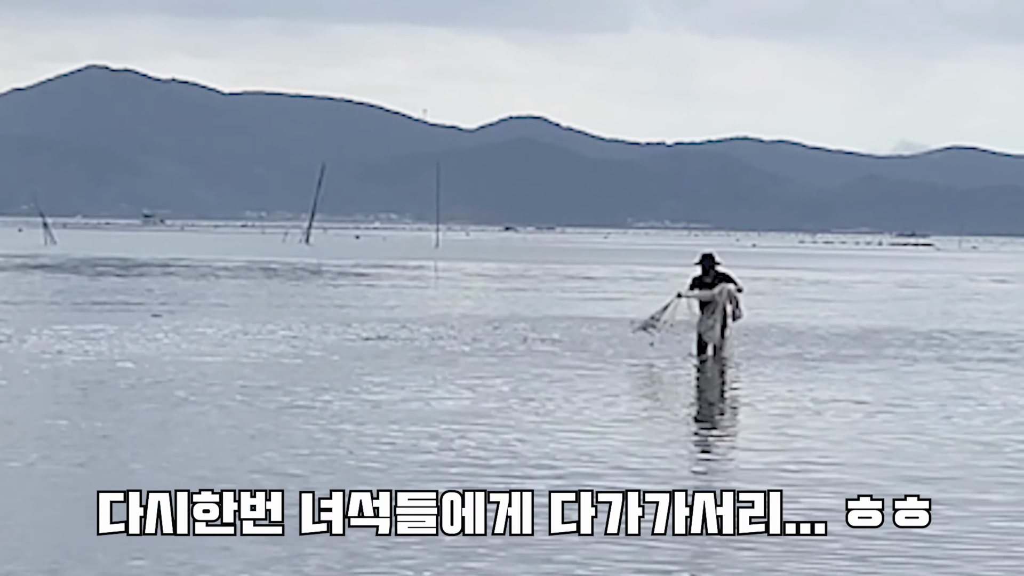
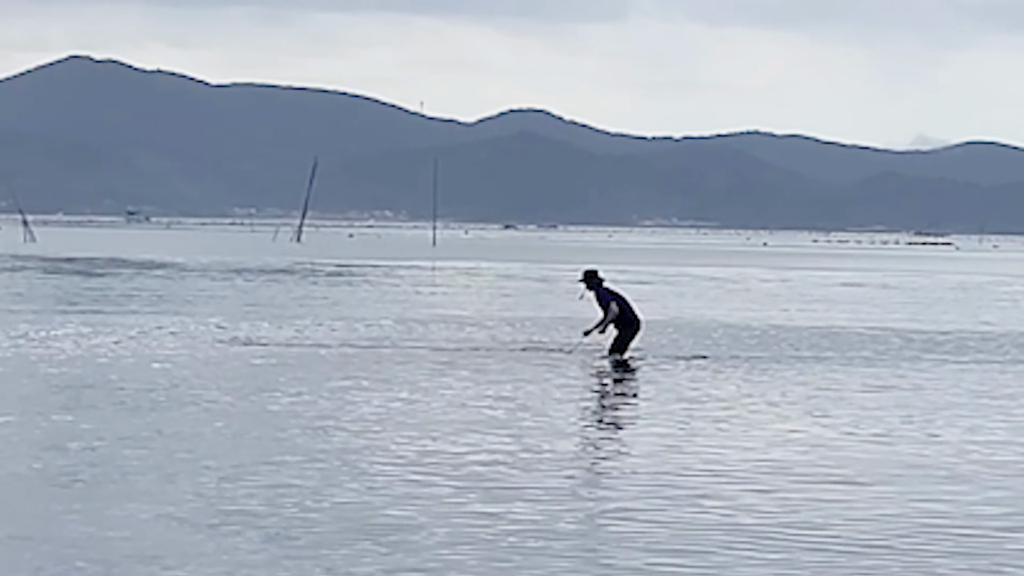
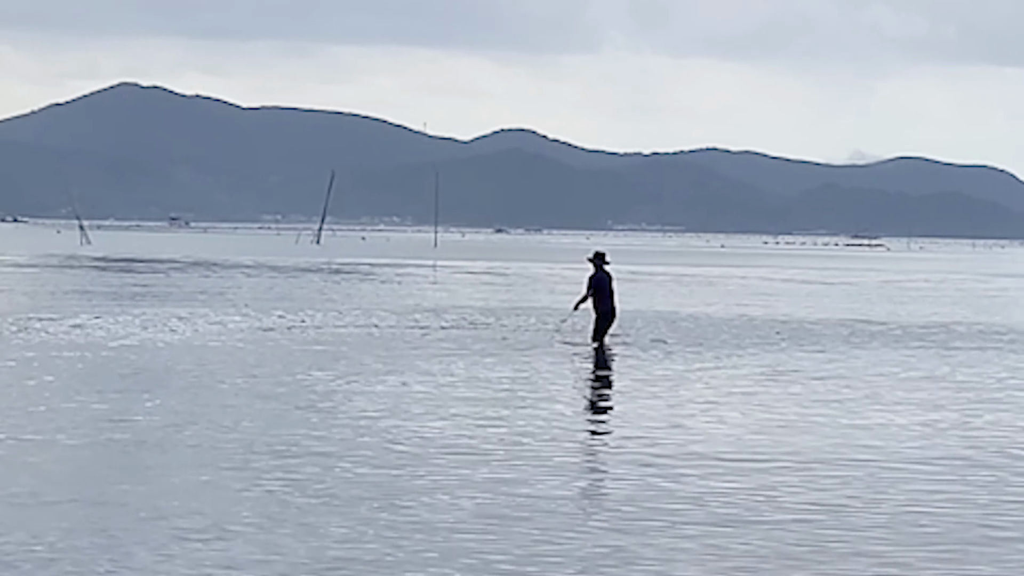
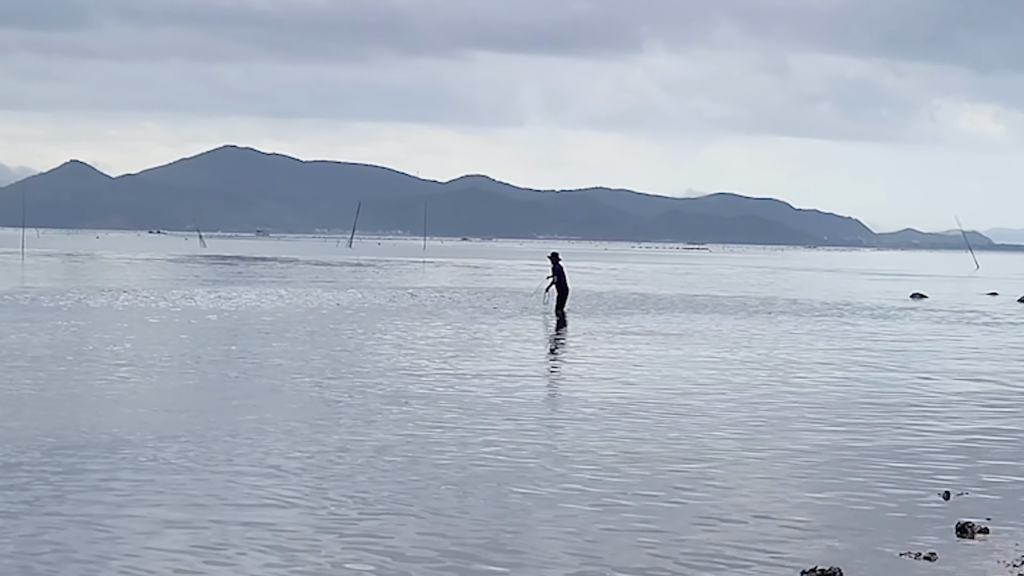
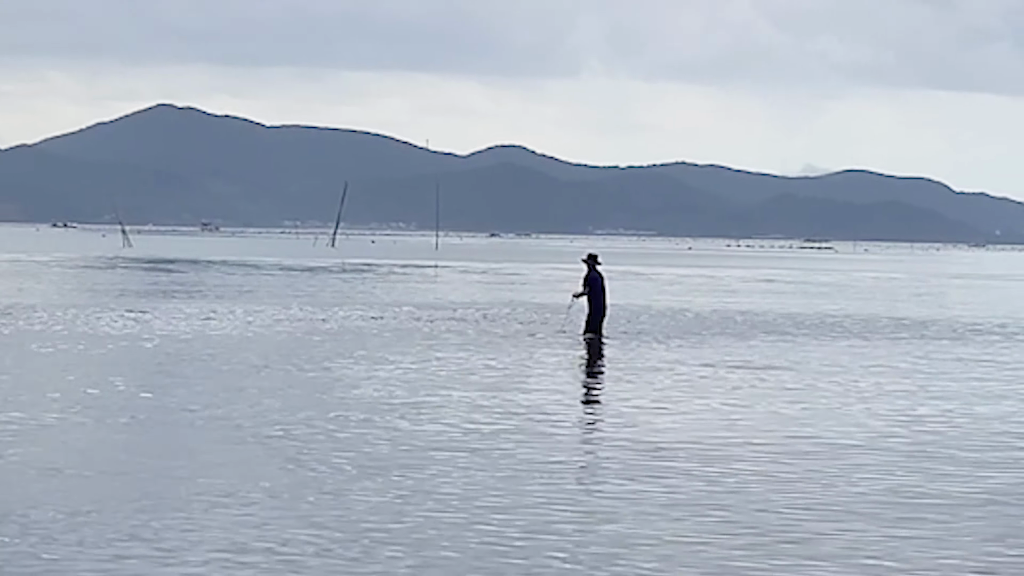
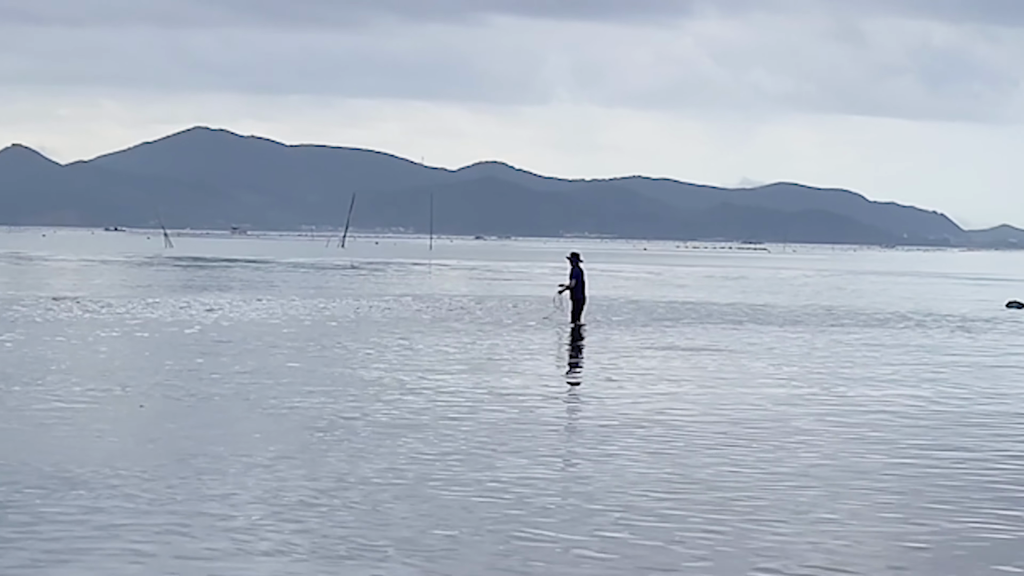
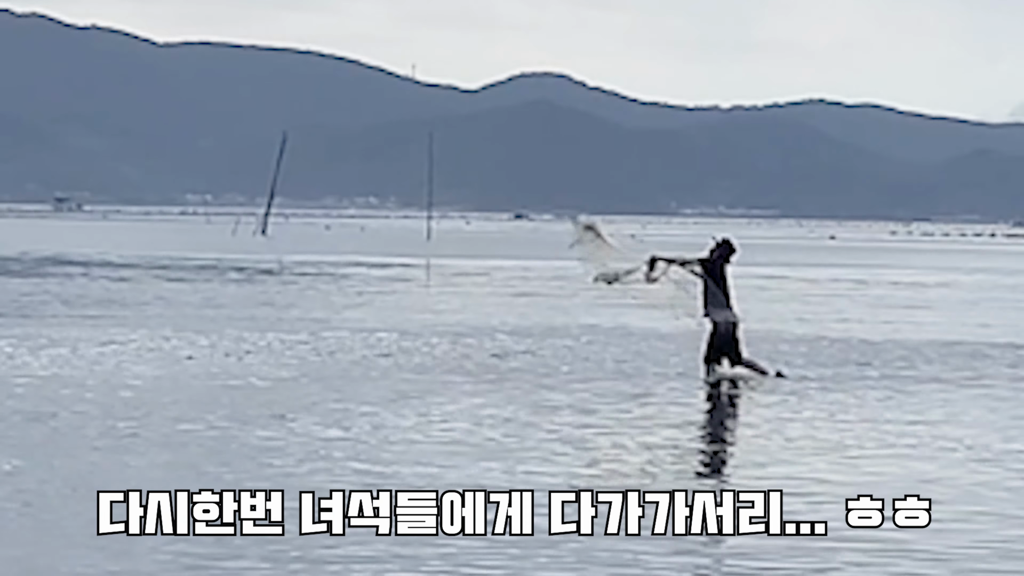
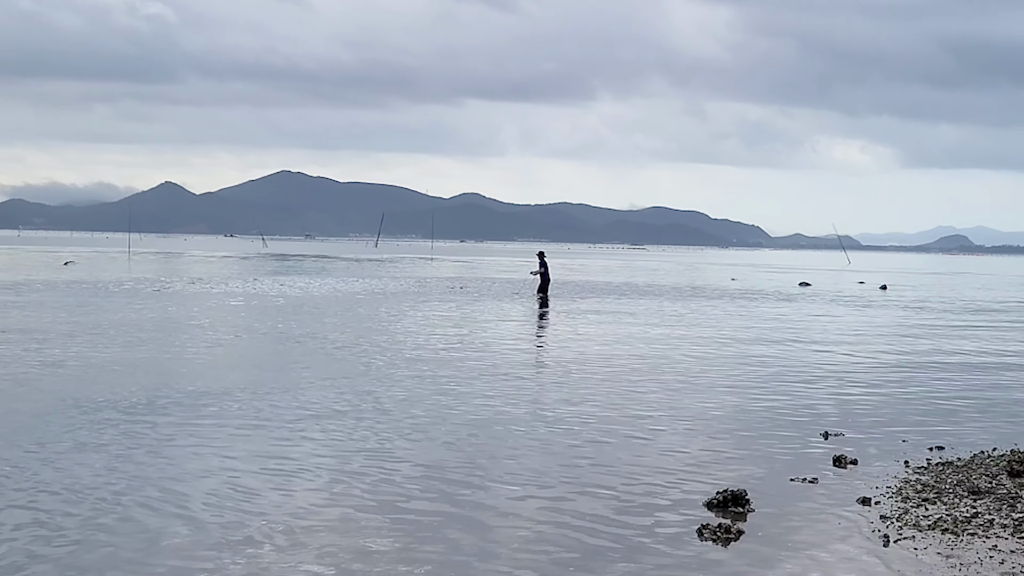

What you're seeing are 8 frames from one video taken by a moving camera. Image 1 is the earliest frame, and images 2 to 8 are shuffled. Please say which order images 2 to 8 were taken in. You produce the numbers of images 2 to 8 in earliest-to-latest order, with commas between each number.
7, 2, 3, 5, 6, 4, 8
